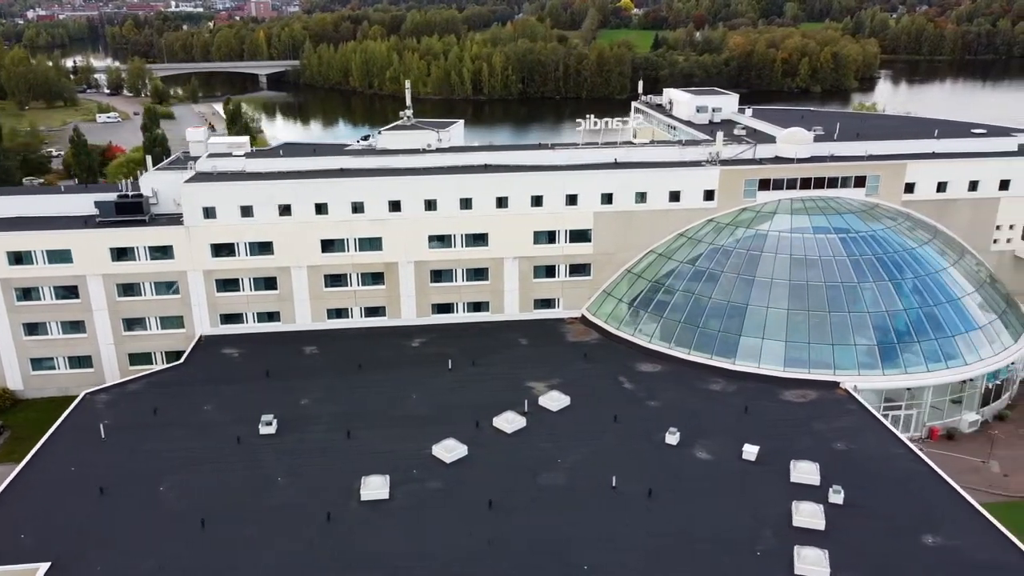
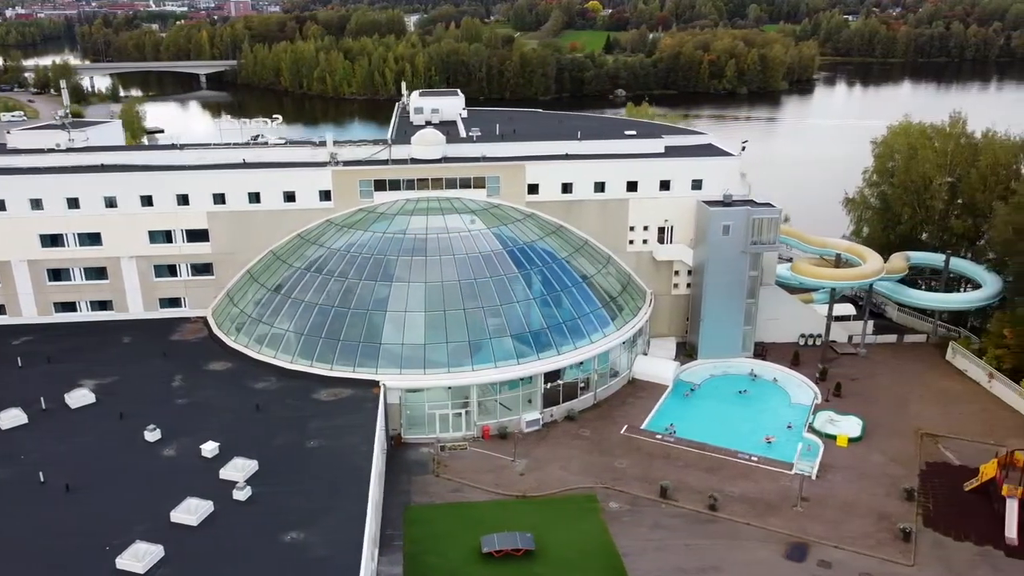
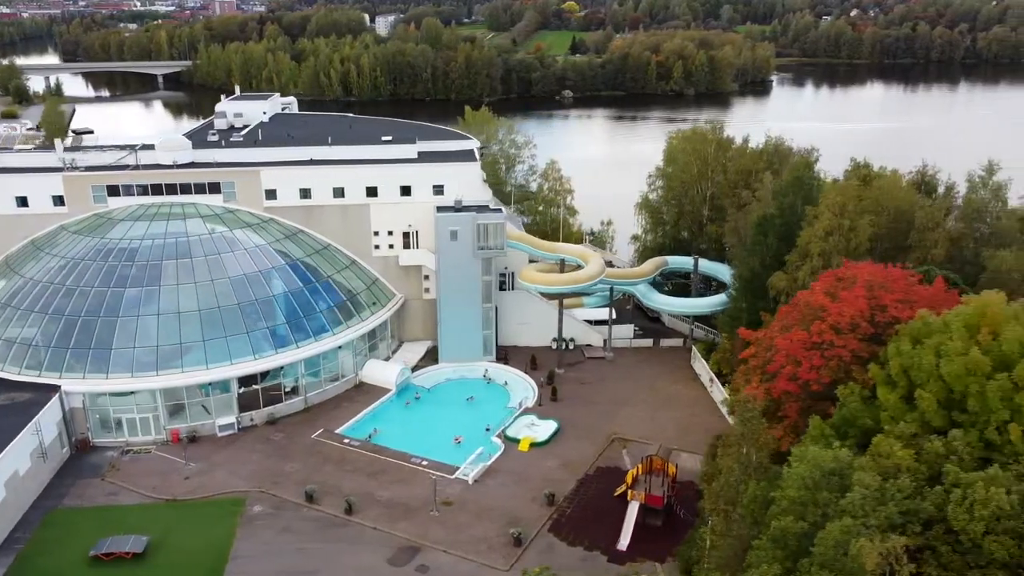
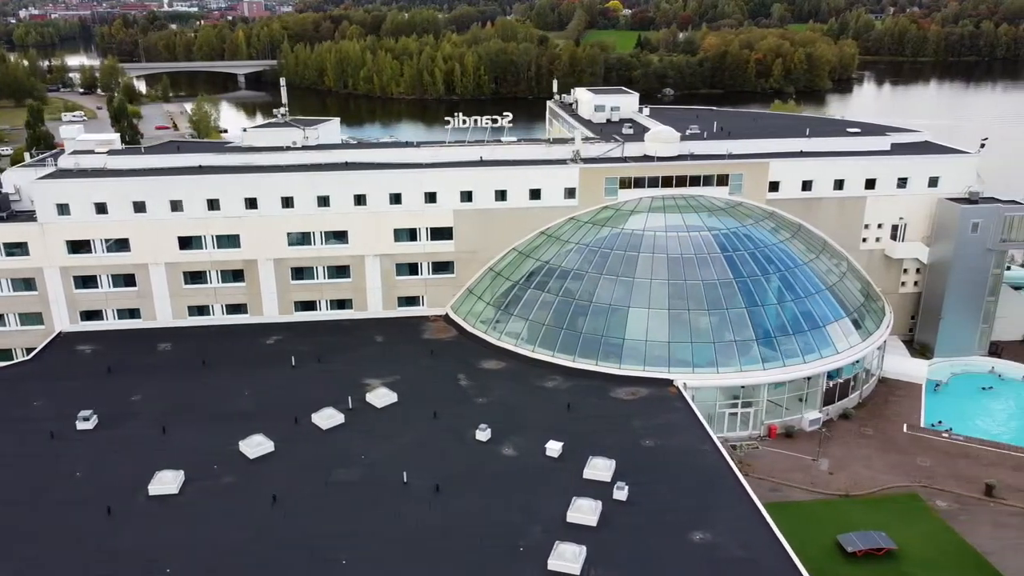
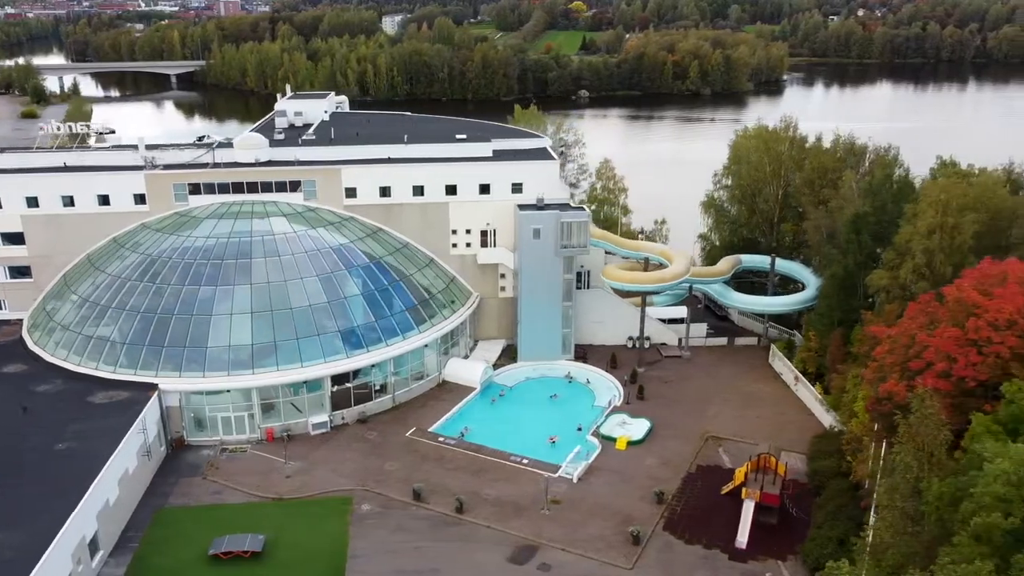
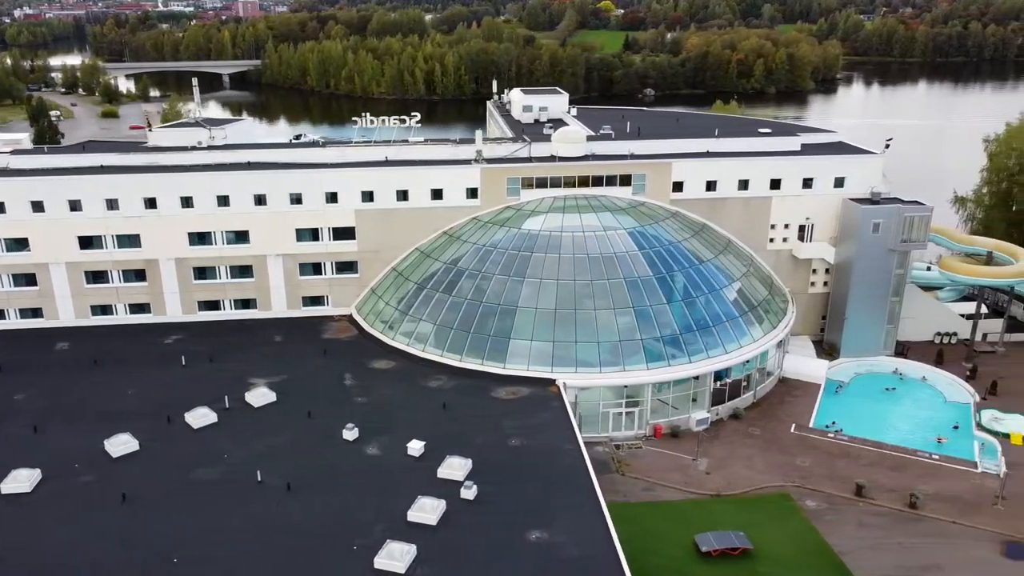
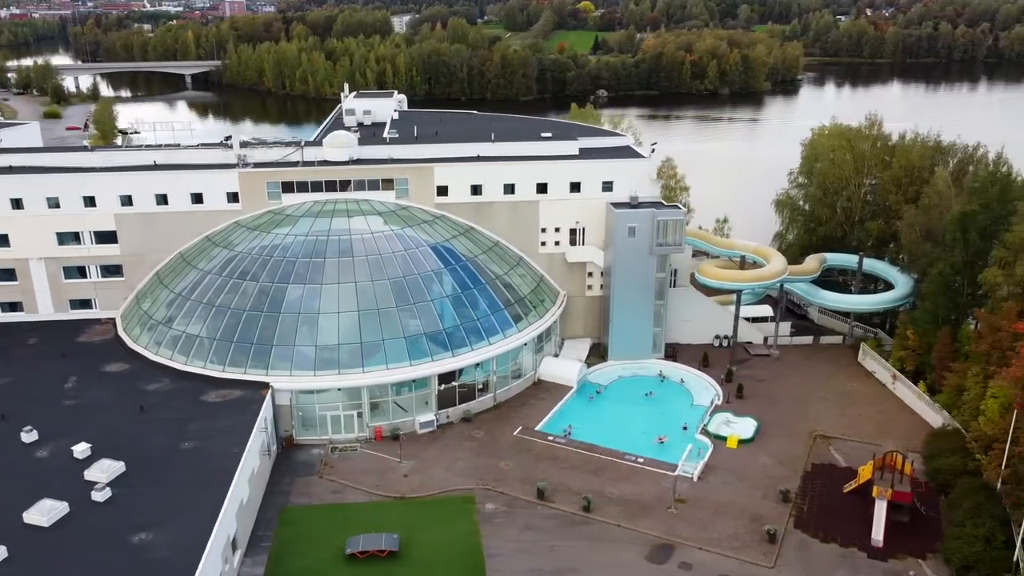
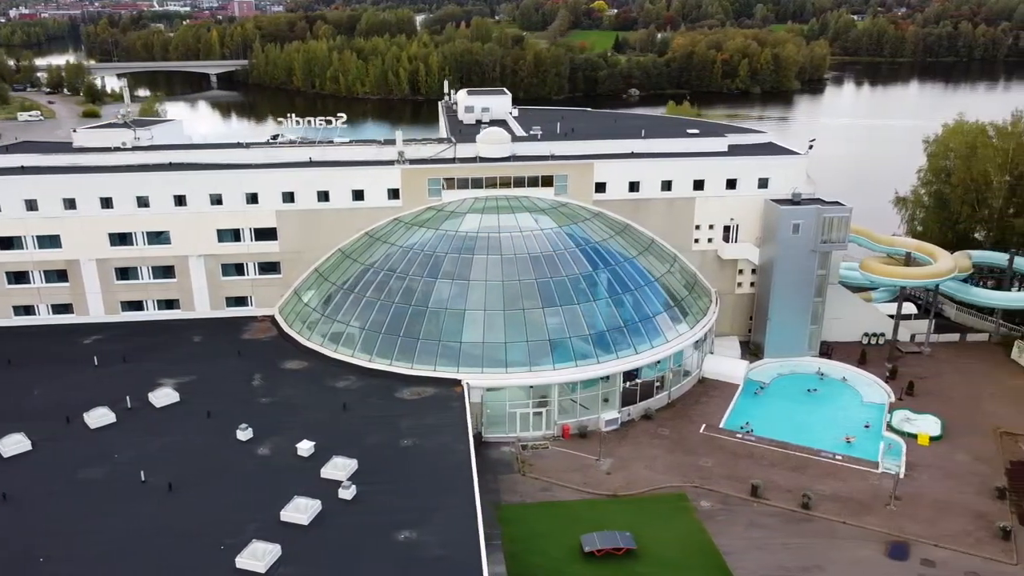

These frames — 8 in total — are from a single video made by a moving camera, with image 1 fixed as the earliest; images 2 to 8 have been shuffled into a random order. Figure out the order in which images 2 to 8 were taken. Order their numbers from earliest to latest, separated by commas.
4, 6, 8, 2, 7, 5, 3
